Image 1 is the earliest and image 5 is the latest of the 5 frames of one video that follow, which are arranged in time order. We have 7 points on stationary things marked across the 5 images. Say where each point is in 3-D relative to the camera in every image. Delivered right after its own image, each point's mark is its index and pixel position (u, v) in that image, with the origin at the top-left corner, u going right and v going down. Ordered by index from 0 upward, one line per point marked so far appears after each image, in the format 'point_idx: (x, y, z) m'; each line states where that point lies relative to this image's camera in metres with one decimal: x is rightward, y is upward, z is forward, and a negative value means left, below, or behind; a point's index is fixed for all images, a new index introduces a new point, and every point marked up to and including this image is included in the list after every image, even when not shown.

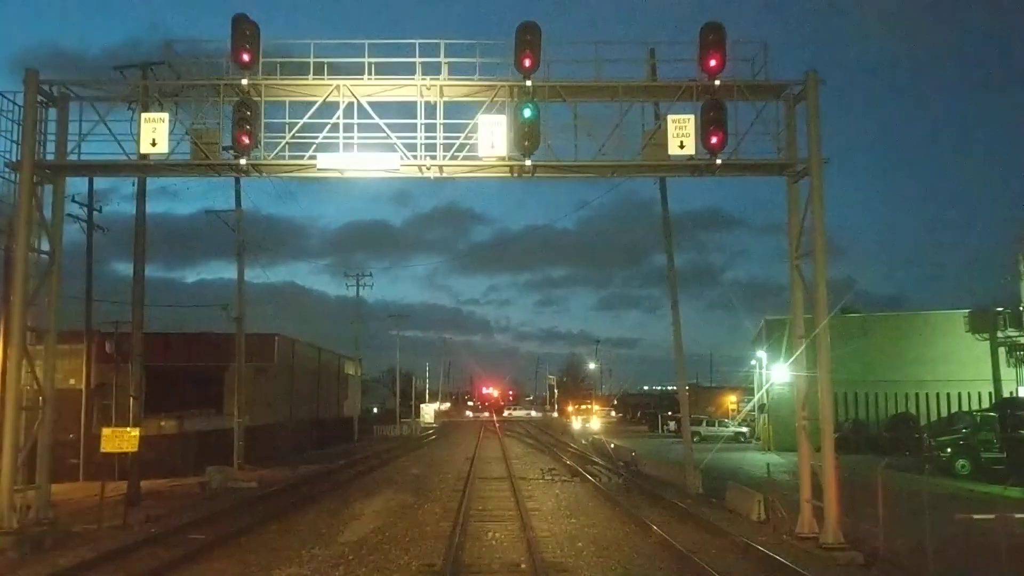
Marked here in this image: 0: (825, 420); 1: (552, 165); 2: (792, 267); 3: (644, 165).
0: (+5.2, -2.2, +17.5) m
1: (+0.7, +2.2, +18.3) m
2: (+5.0, +0.4, +18.8) m
3: (+2.3, +2.2, +18.4) m
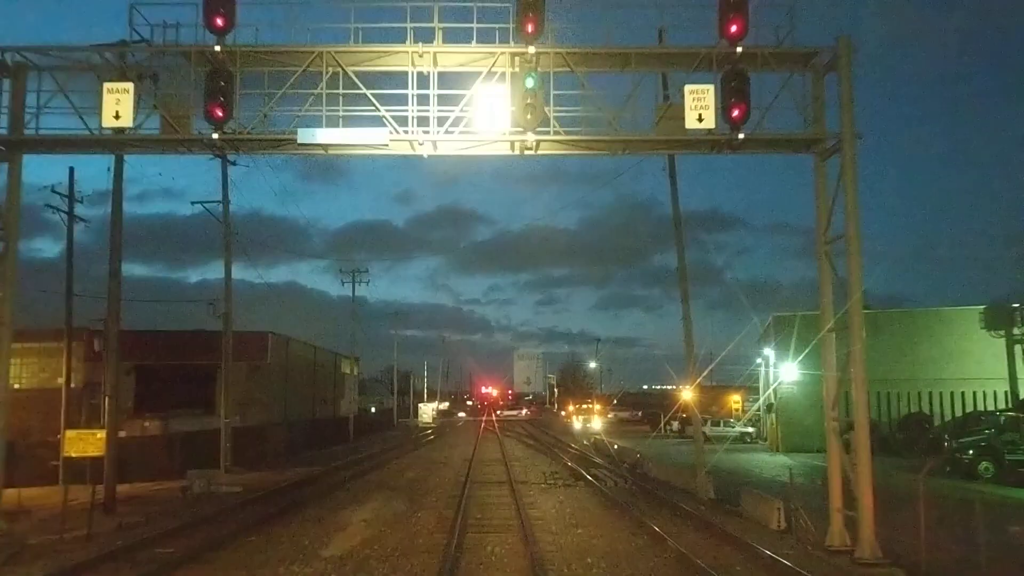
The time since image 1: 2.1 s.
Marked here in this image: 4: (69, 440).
0: (+5.2, -2.0, +15.9) m
1: (+0.7, +2.3, +16.6) m
2: (+5.0, +0.6, +17.1) m
3: (+2.3, +2.3, +16.7) m
4: (-8.0, -2.7, +19.0) m
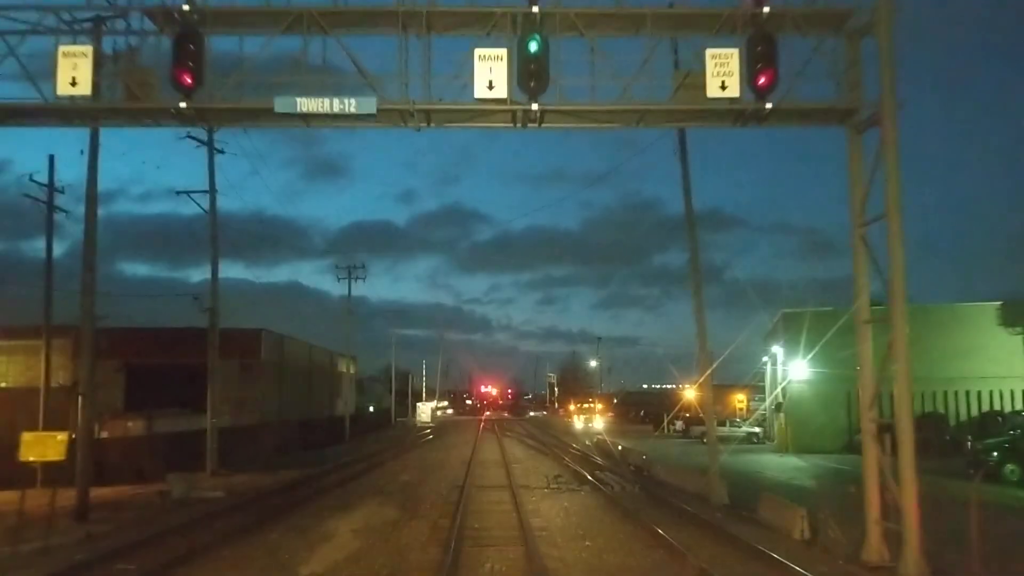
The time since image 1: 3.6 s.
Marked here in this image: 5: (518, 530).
0: (+5.2, -1.8, +14.2) m
1: (+0.7, +2.5, +14.9) m
2: (+5.0, +0.8, +15.4) m
3: (+2.3, +2.5, +15.0) m
4: (-7.9, -2.5, +17.4) m
5: (+0.1, -4.3, +18.6) m
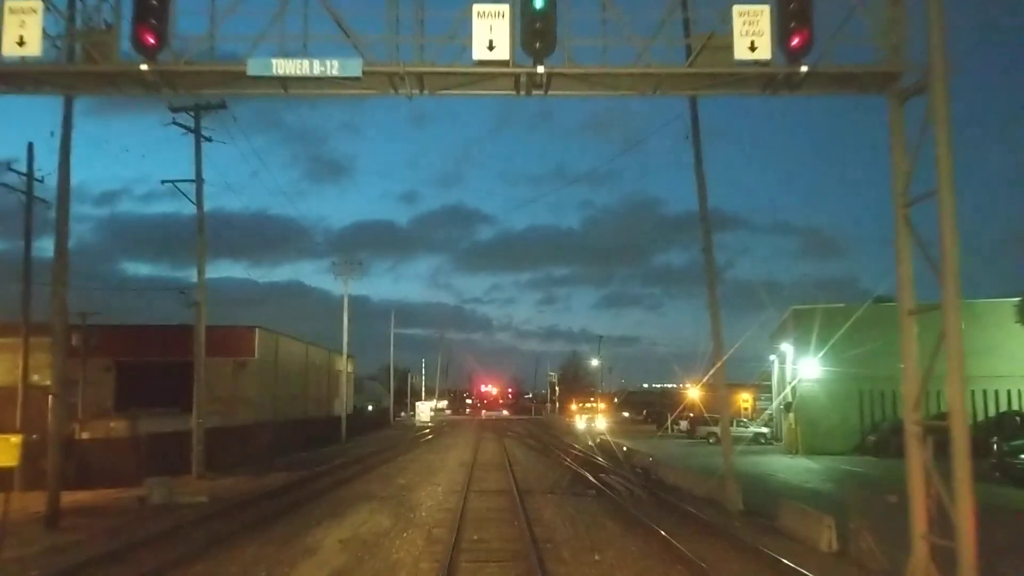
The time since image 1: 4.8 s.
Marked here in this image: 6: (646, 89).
0: (+5.3, -1.6, +12.6) m
1: (+0.8, +2.7, +13.3) m
2: (+5.1, +0.9, +13.8) m
3: (+2.4, +2.7, +13.4) m
4: (-7.9, -2.4, +15.8) m
5: (+0.1, -4.1, +17.0) m
6: (+1.8, +2.6, +14.0) m
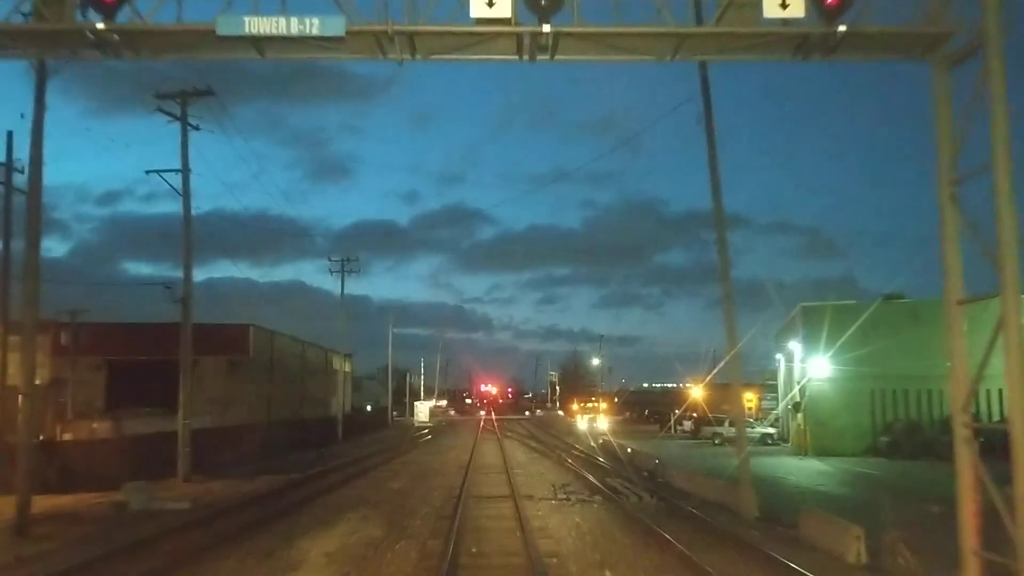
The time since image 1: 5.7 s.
0: (+5.3, -1.5, +11.2) m
1: (+0.8, +2.8, +11.9) m
2: (+5.1, +1.1, +12.4) m
3: (+2.4, +2.9, +12.0) m
4: (-7.9, -2.2, +14.3) m
5: (+0.2, -3.9, +15.6) m
6: (+1.8, +2.8, +12.5) m
